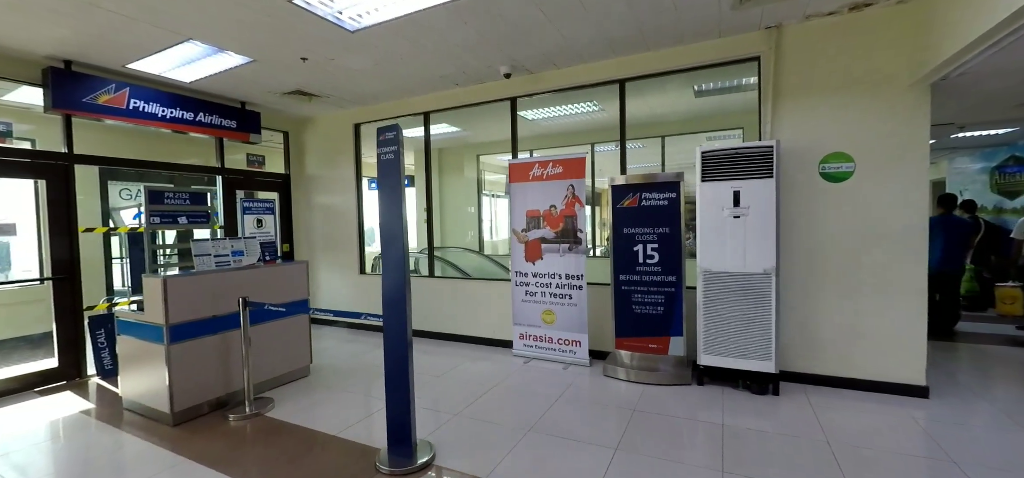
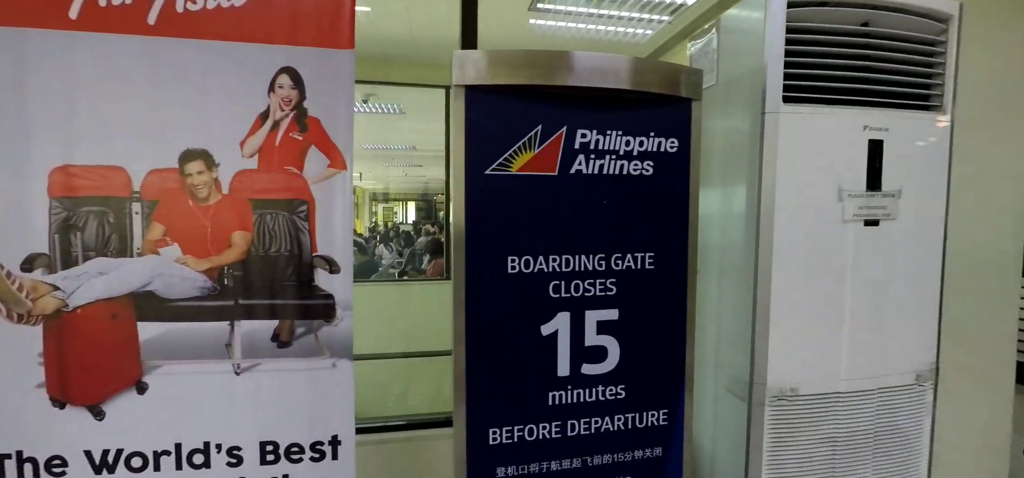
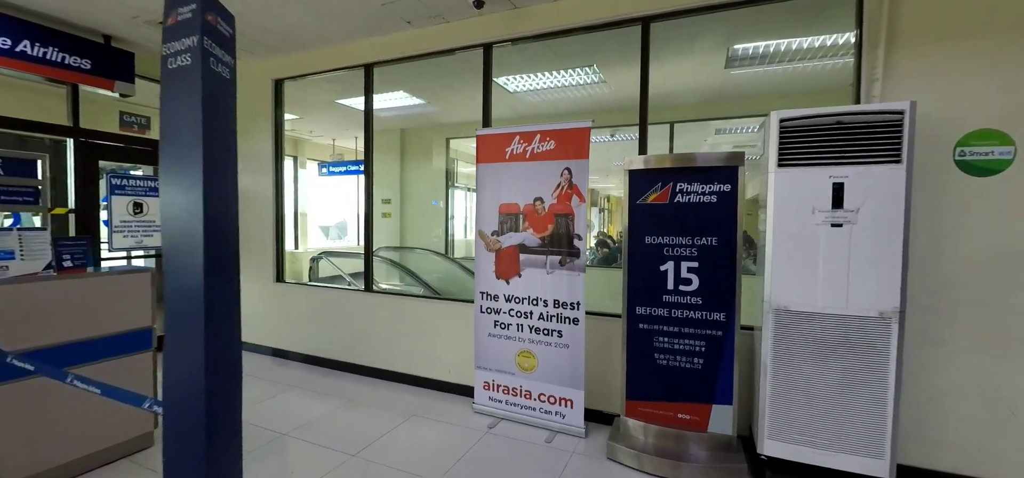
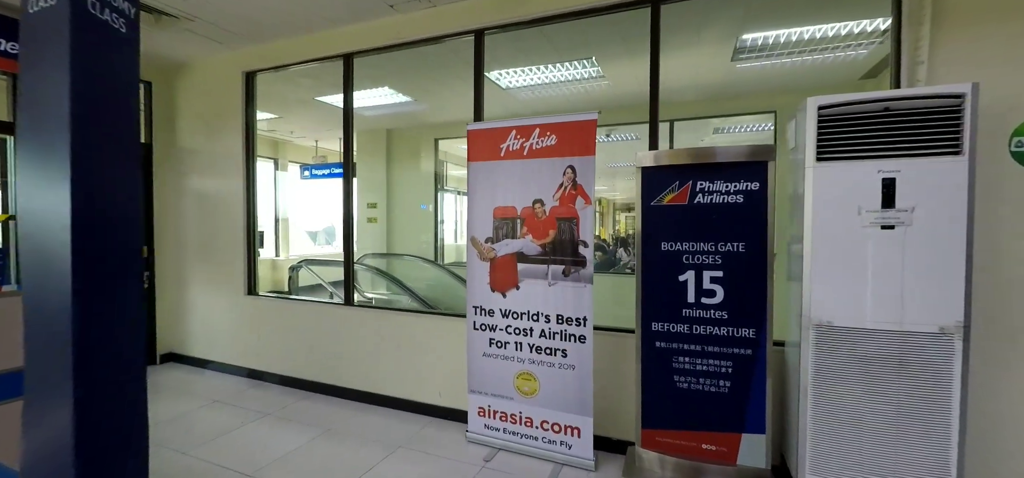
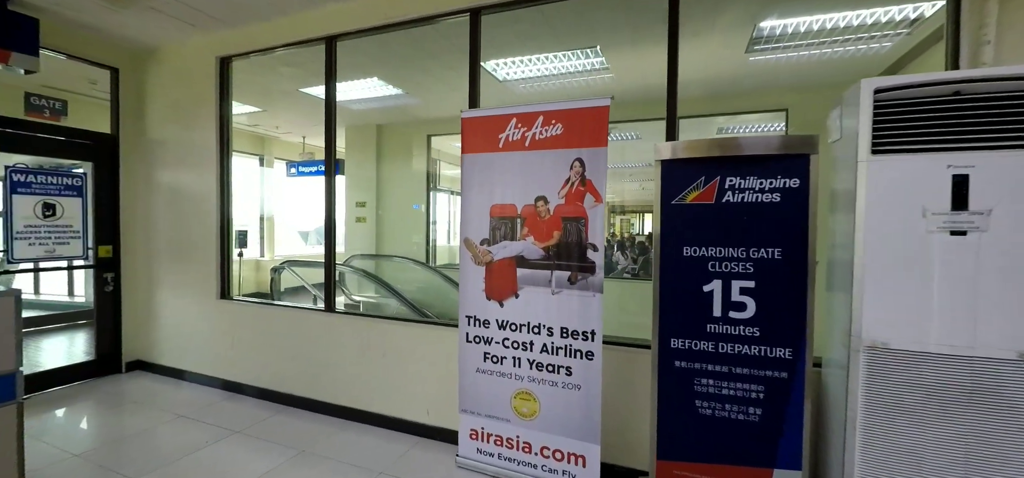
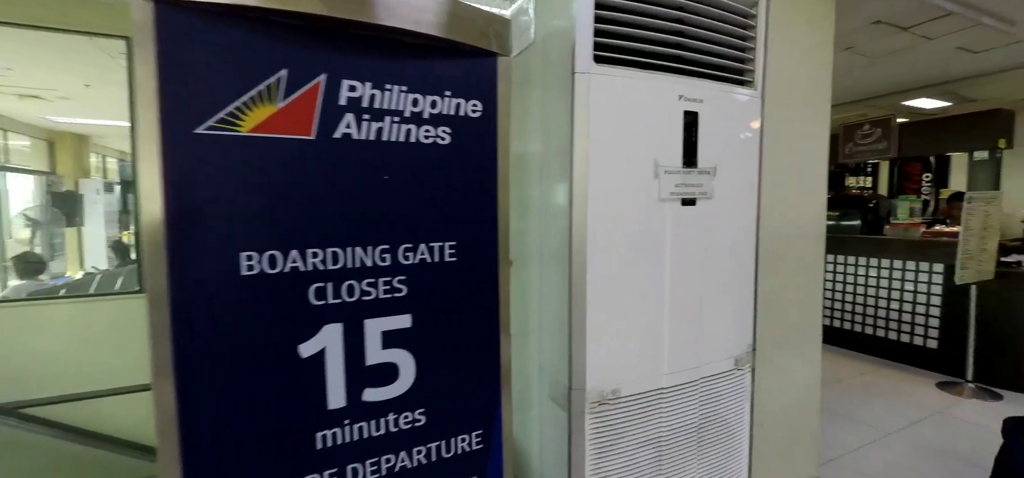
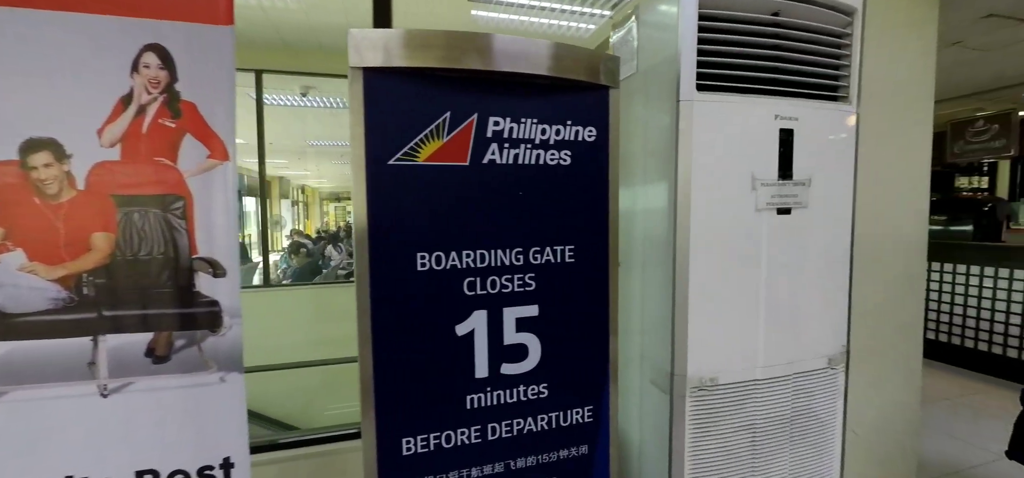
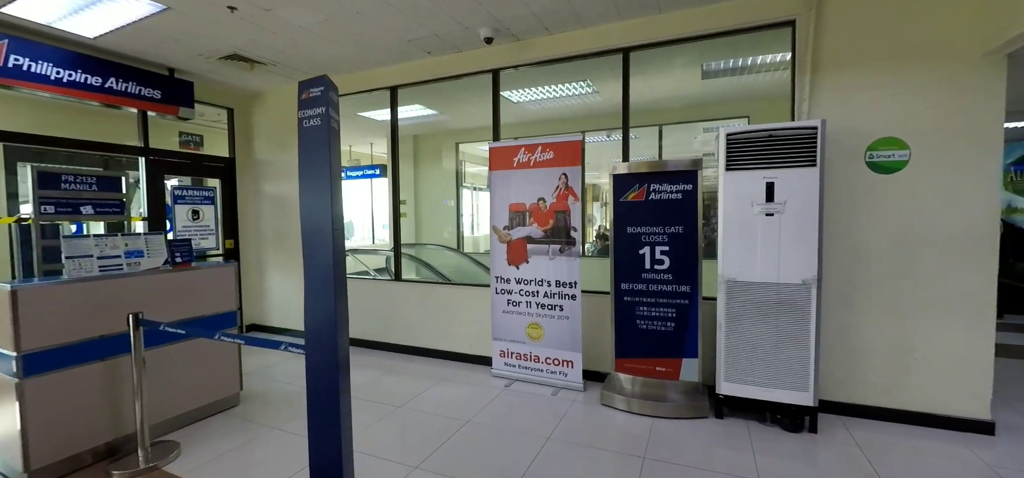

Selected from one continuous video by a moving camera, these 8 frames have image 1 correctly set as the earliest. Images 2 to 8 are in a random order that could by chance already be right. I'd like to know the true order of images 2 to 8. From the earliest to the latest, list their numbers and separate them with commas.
8, 3, 4, 5, 2, 7, 6
